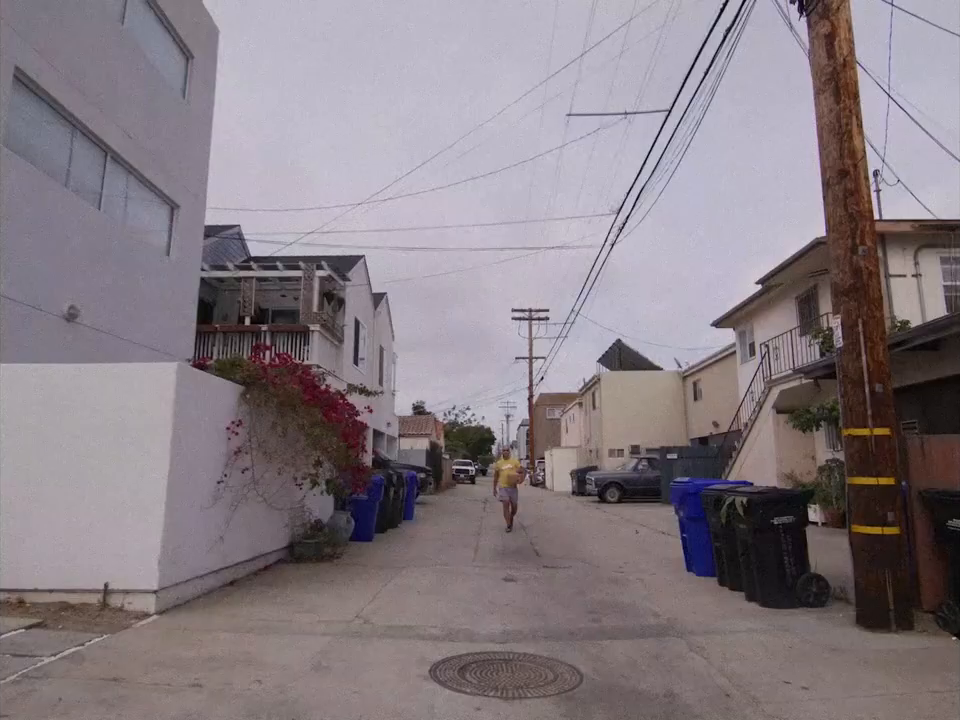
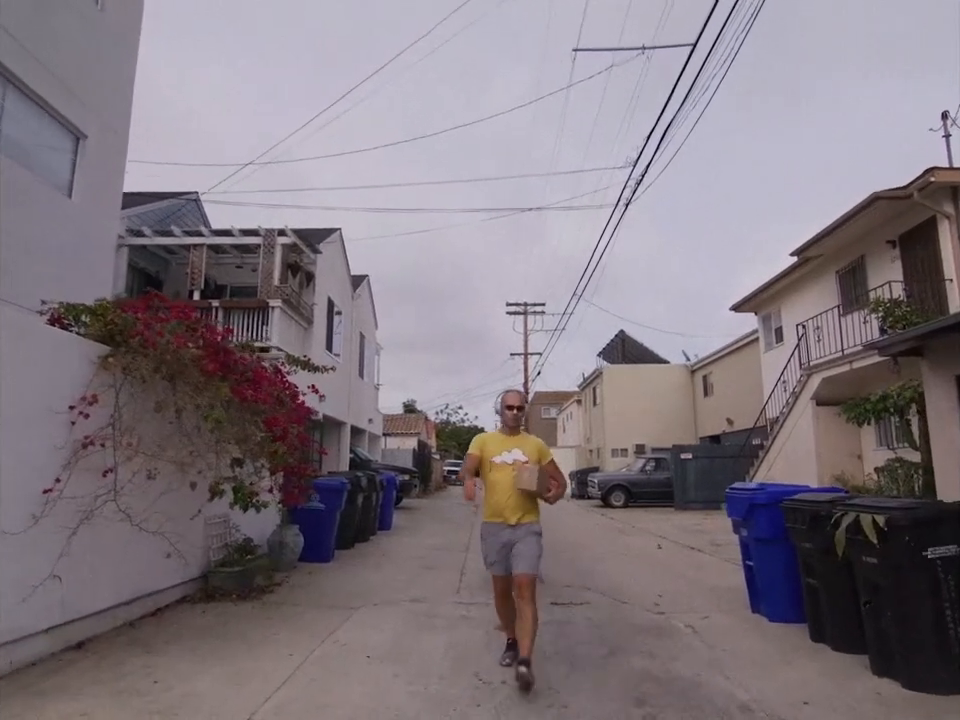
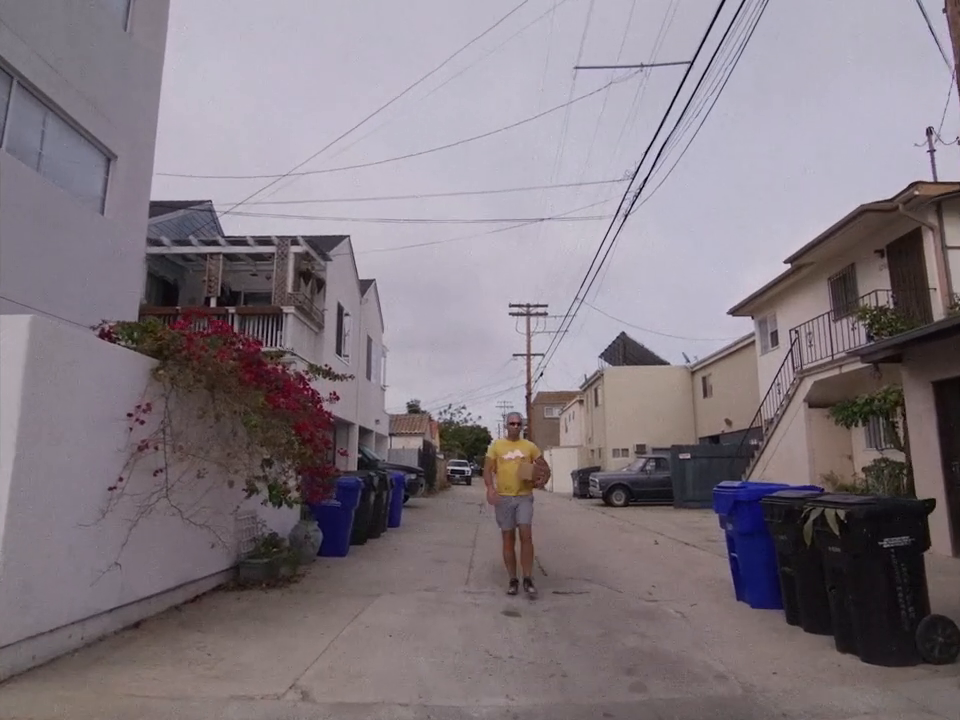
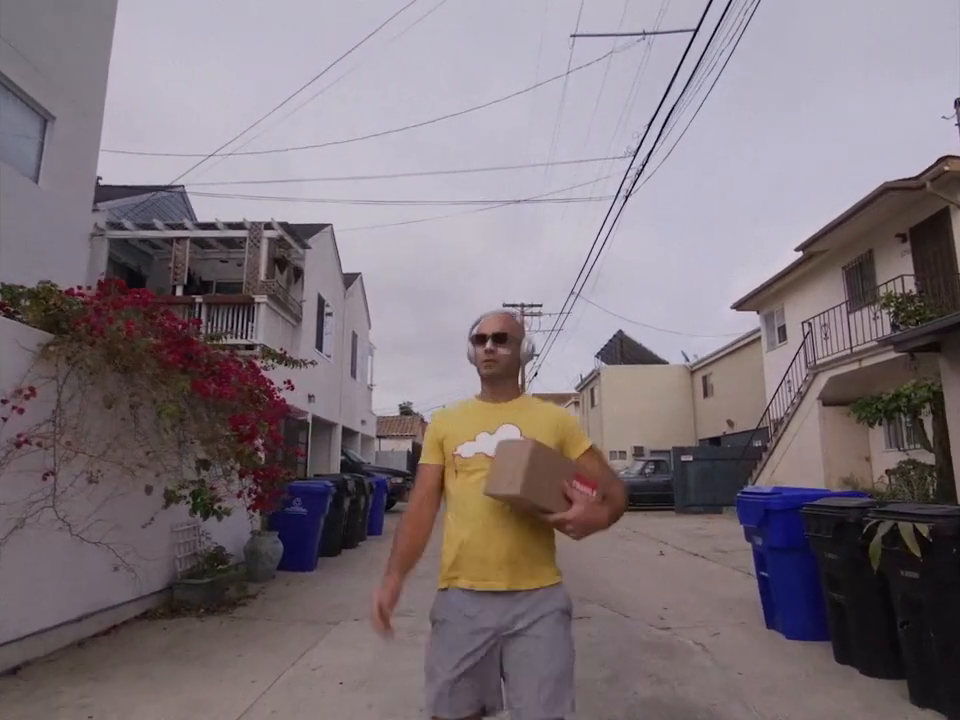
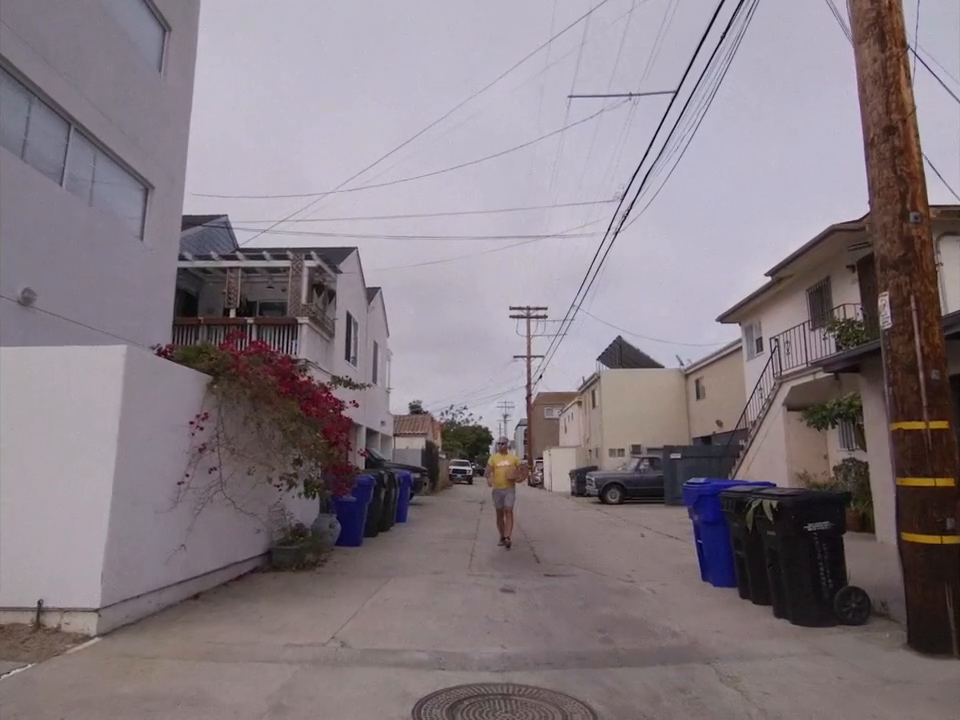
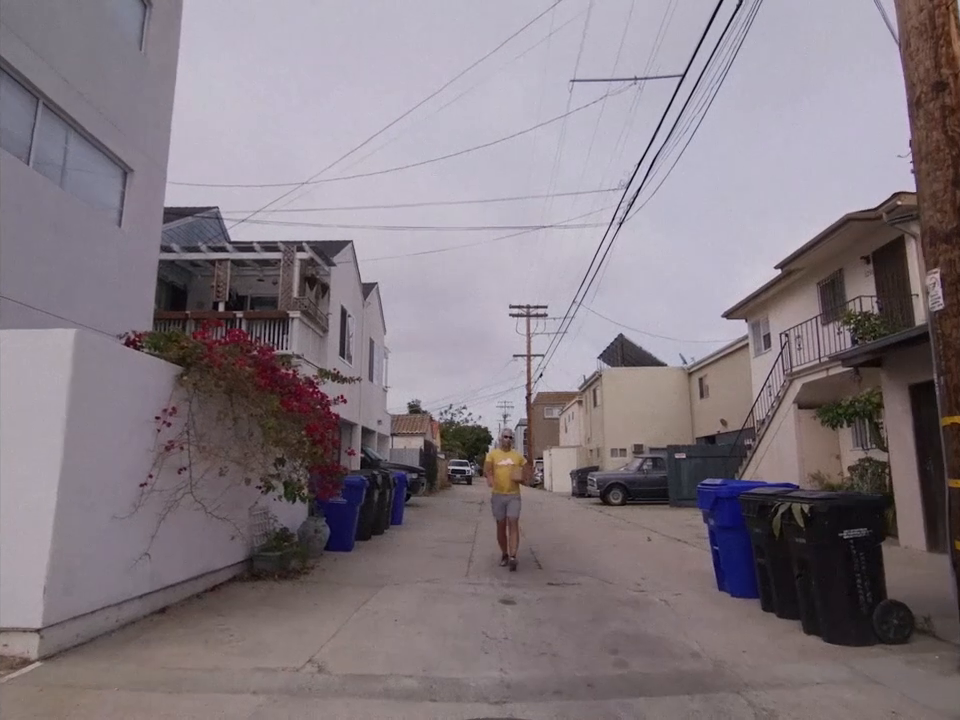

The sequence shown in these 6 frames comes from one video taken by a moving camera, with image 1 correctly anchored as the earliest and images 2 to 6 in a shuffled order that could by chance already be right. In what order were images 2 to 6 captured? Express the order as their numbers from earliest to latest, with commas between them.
5, 6, 3, 2, 4
